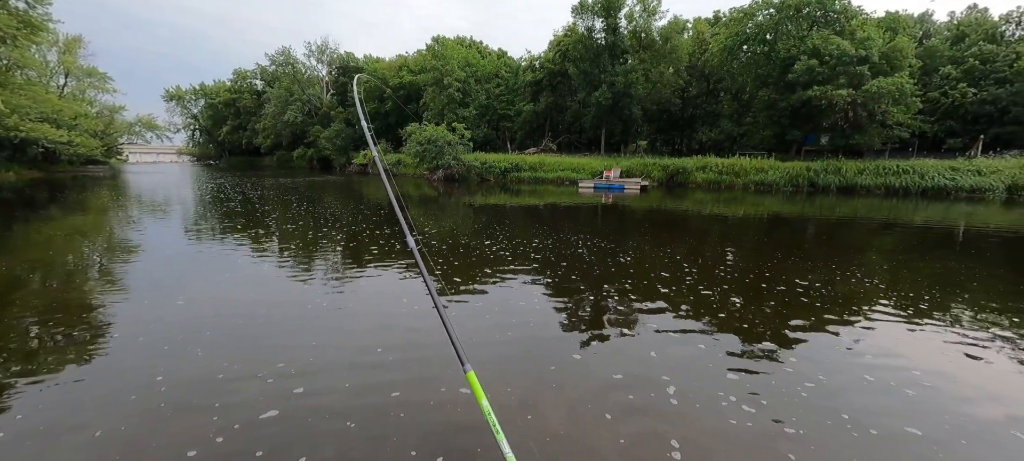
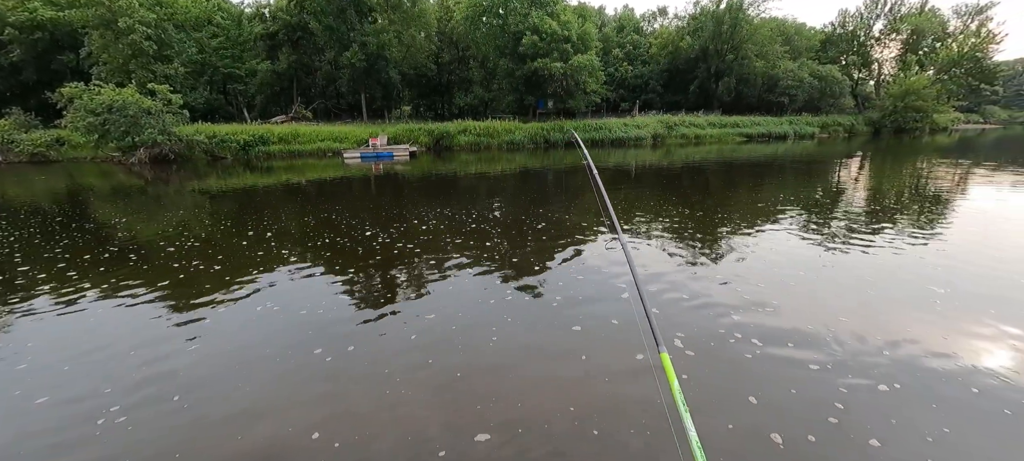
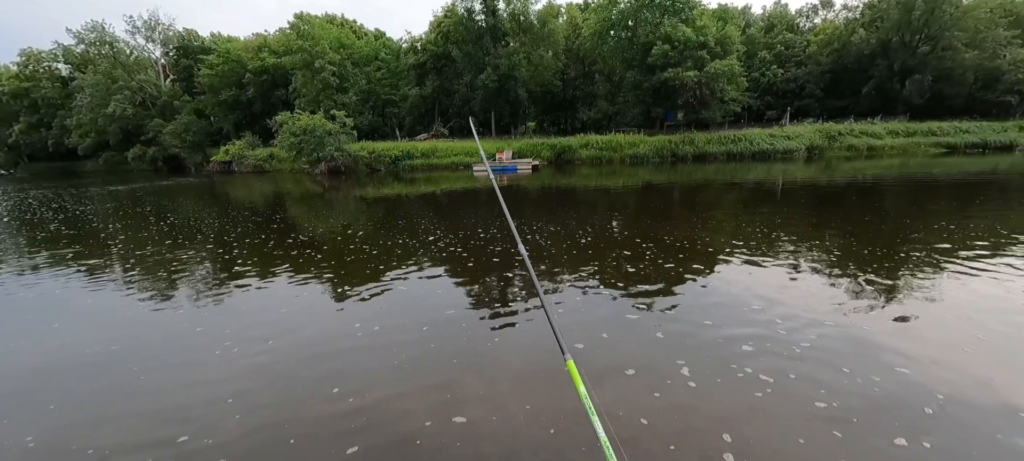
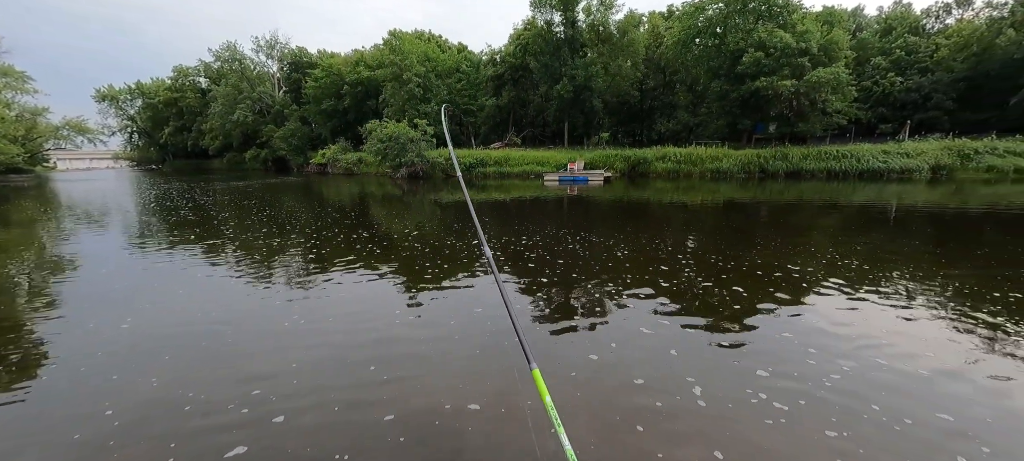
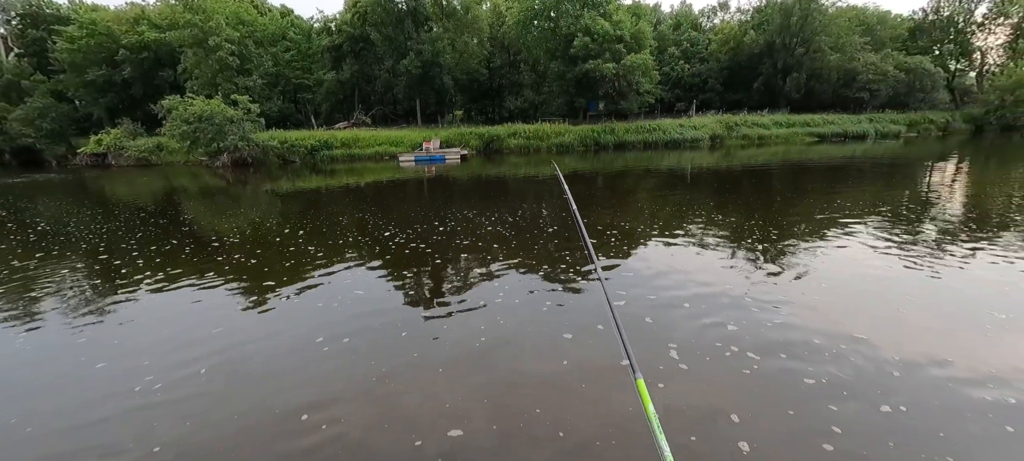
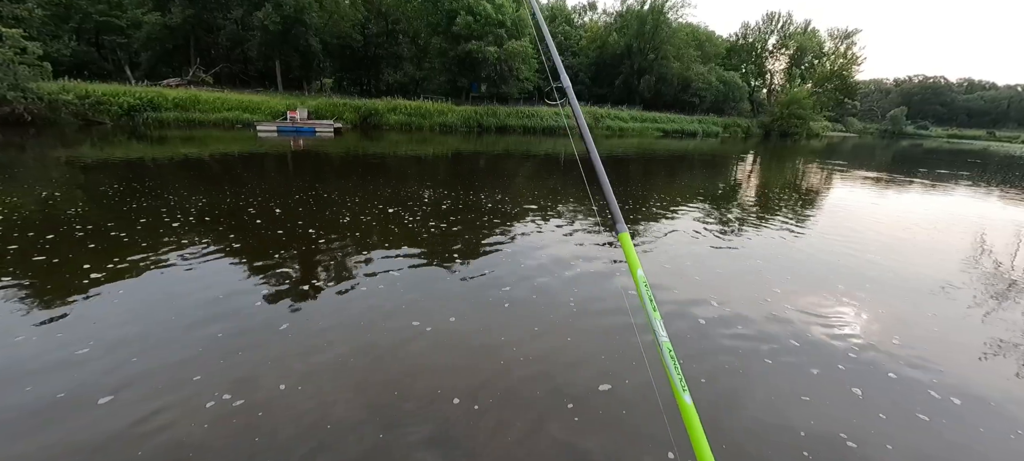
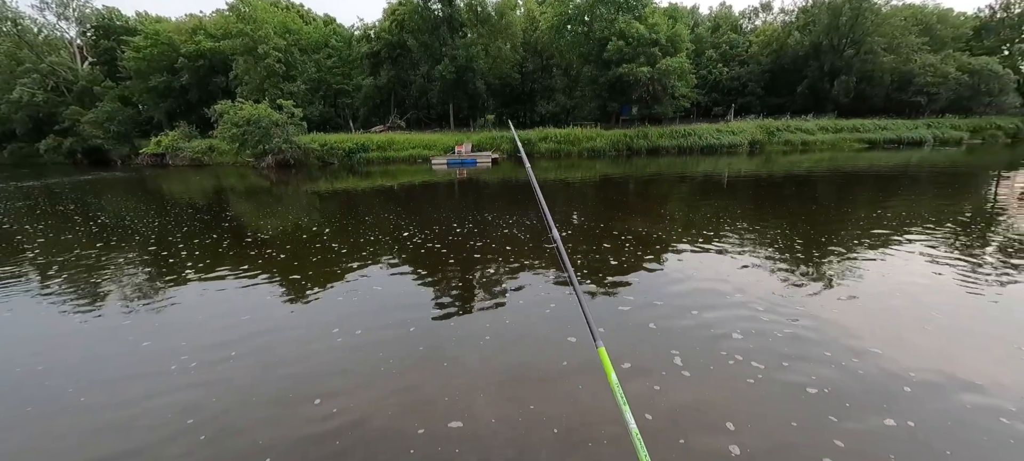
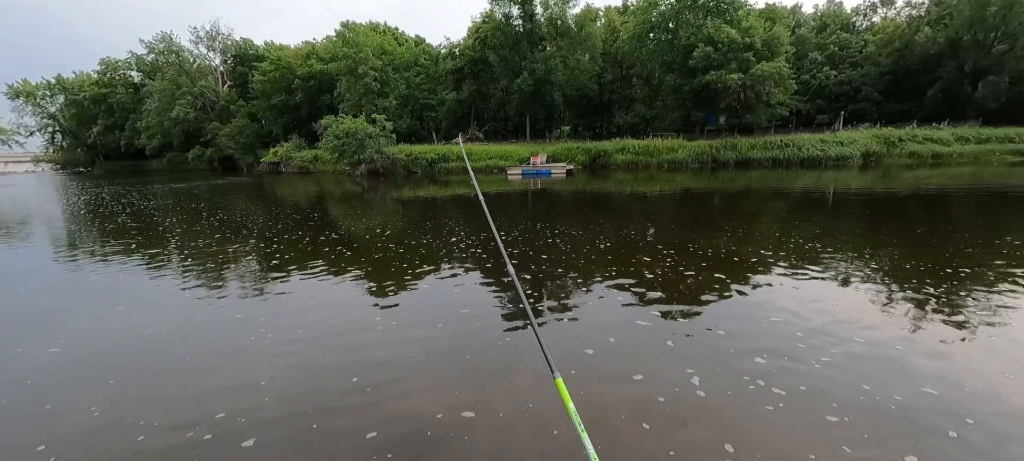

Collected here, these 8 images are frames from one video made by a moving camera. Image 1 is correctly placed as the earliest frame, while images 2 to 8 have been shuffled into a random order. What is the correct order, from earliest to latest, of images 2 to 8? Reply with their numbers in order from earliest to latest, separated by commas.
4, 8, 3, 7, 5, 2, 6
